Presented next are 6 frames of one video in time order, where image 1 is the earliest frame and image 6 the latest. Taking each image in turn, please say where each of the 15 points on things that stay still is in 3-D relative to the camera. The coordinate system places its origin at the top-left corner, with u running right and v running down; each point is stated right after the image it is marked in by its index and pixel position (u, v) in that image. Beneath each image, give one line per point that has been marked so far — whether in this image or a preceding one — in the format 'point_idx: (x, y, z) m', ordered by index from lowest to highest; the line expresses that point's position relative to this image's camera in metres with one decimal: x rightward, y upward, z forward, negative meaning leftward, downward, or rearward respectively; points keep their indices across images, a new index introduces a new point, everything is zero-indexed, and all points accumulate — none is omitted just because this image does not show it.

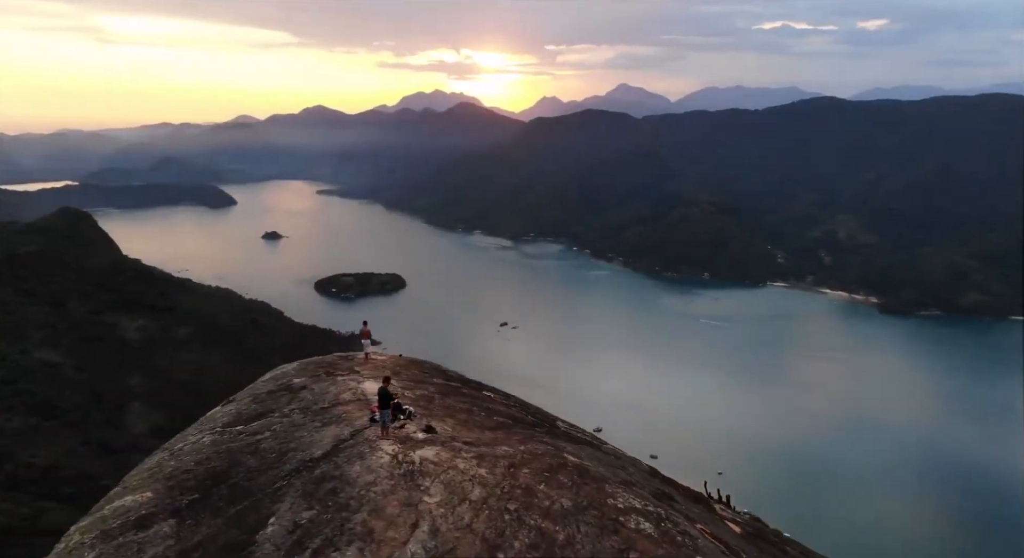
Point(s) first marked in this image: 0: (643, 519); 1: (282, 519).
0: (+2.9, -5.2, +12.6) m
1: (-4.4, -4.6, +11.1) m
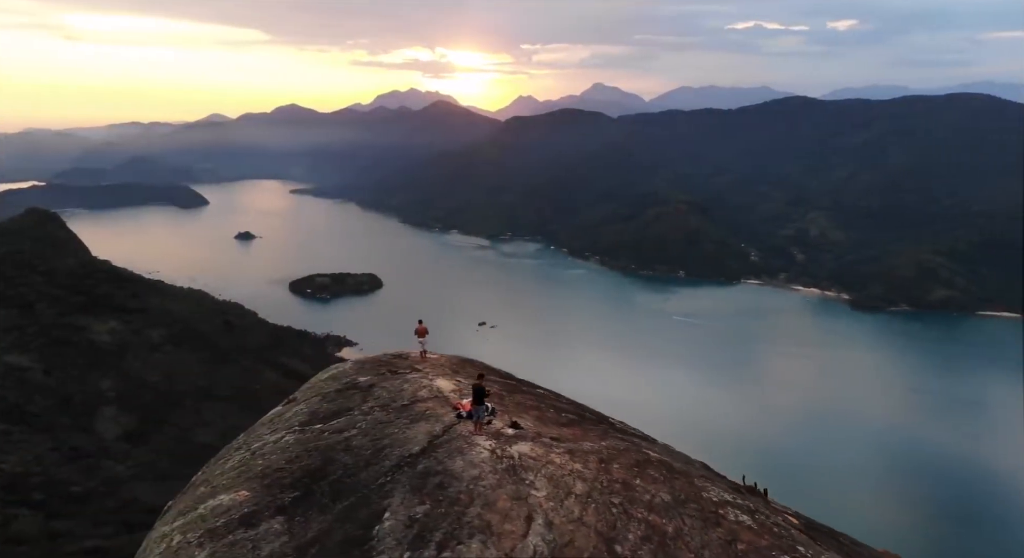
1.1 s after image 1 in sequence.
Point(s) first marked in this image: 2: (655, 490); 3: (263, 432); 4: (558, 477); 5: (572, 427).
0: (+5.1, -5.1, +12.8) m
1: (-2.2, -4.6, +11.2) m
2: (+3.1, -4.6, +12.7) m
3: (-7.5, -4.6, +17.3) m
4: (+1.0, -4.2, +12.3) m
5: (+1.7, -4.2, +16.5) m
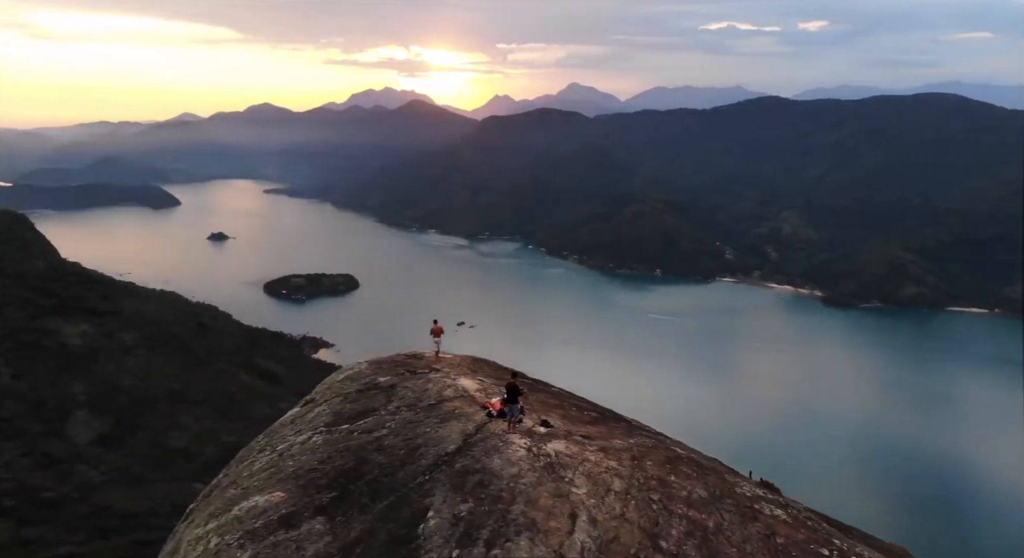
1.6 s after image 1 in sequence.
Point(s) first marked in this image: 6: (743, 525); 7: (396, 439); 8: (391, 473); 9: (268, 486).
0: (+5.9, -5.1, +13.0) m
1: (-1.4, -4.6, +11.3) m
2: (+4.0, -4.6, +12.8) m
3: (-6.7, -4.6, +17.2) m
4: (+1.8, -4.2, +12.4) m
5: (+2.5, -4.2, +16.6) m
6: (+4.7, -5.0, +11.8) m
7: (-2.9, -3.9, +14.2) m
8: (-2.7, -4.3, +12.9) m
9: (-5.8, -4.9, +13.7) m
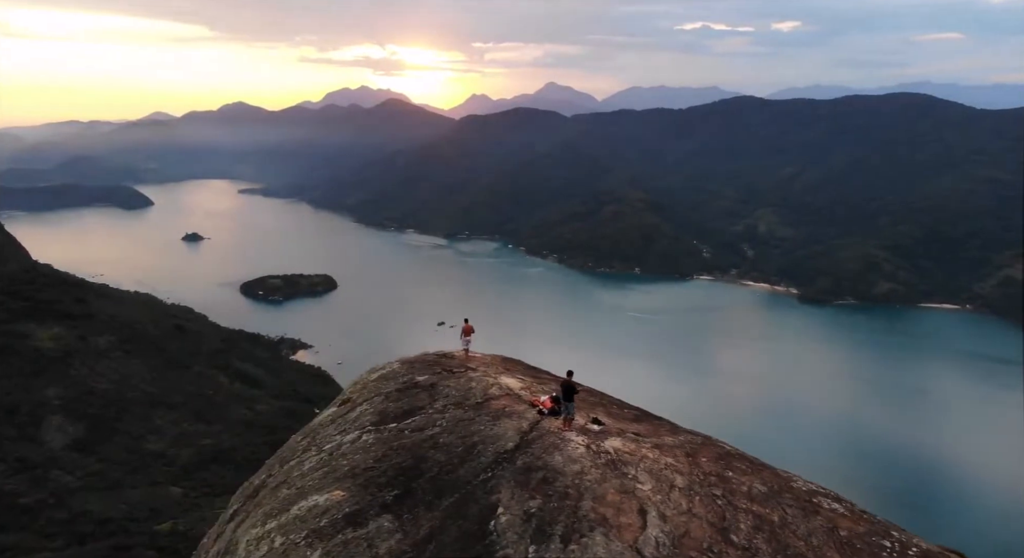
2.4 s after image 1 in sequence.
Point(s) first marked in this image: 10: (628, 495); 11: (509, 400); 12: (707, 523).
0: (+7.2, -5.0, +13.2) m
1: (0.0, -4.6, +11.4) m
2: (+5.3, -4.6, +13.0) m
3: (-5.5, -4.6, +17.3) m
4: (+3.2, -4.2, +12.5) m
5: (+3.8, -4.1, +16.8) m
6: (+6.1, -5.0, +11.9) m
7: (-1.5, -3.9, +14.3) m
8: (-1.4, -4.3, +12.9) m
9: (-4.5, -4.9, +13.7) m
10: (+2.3, -4.4, +11.6) m
11: (-0.1, -3.4, +16.1) m
12: (+3.8, -4.8, +11.2) m
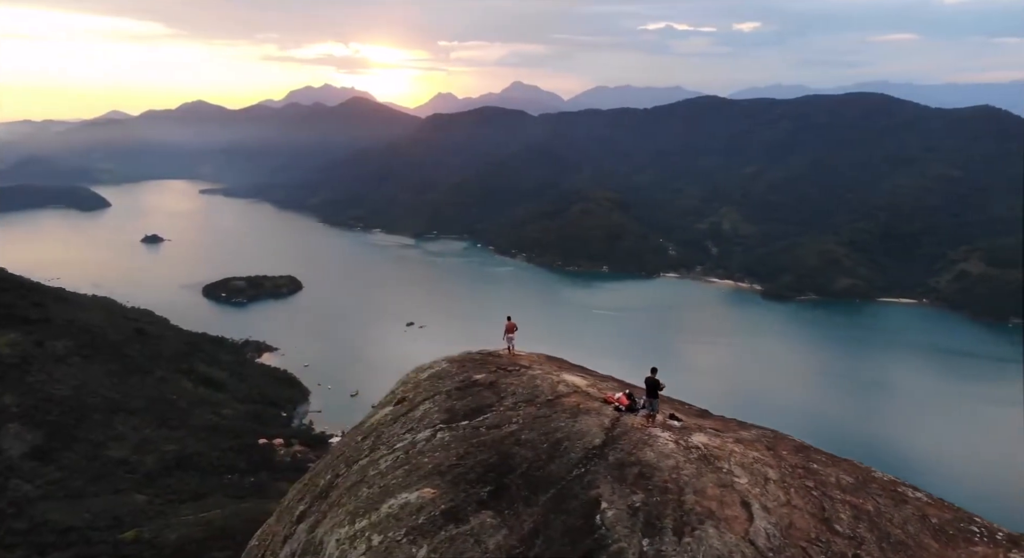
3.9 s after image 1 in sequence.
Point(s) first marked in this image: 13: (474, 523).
0: (+9.3, -4.9, +13.4) m
1: (+2.1, -4.5, +11.5) m
2: (+7.4, -4.5, +13.2) m
3: (-3.5, -4.5, +17.3) m
4: (+5.2, -4.1, +12.7) m
5: (+5.7, -4.0, +17.0) m
6: (+8.2, -4.9, +12.2) m
7: (+0.5, -3.9, +14.4) m
8: (+0.7, -4.3, +13.1) m
9: (-2.4, -4.9, +13.8) m
10: (+4.4, -4.3, +11.8) m
11: (+1.9, -3.3, +16.2) m
12: (+5.9, -4.7, +11.4) m
13: (-1.1, -5.1, +11.8) m
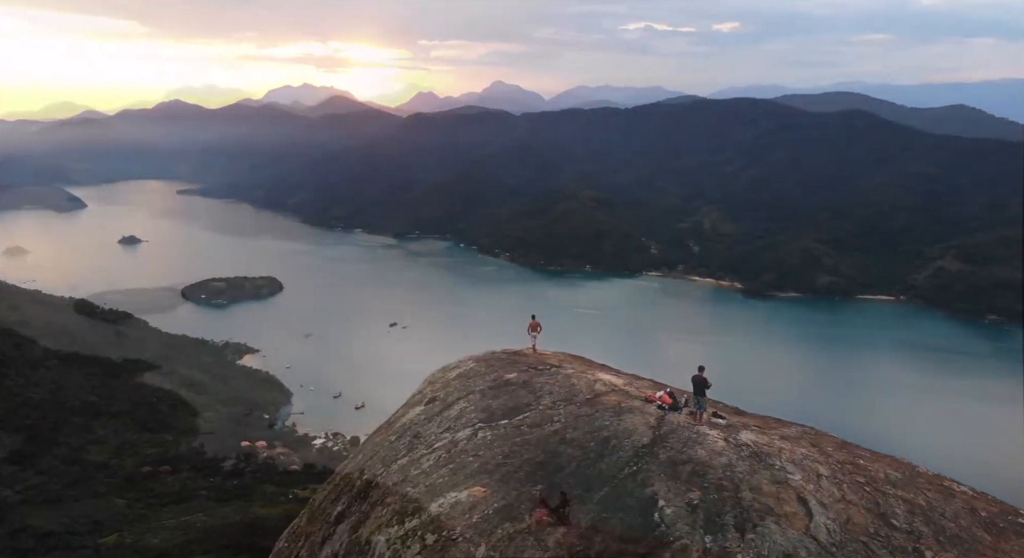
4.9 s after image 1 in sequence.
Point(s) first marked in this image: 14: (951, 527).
0: (+10.4, -4.9, +13.6) m
1: (+3.2, -4.5, +11.6) m
2: (+8.5, -4.4, +13.3) m
3: (-2.4, -4.5, +17.3) m
4: (+6.4, -4.0, +12.8) m
5: (+6.8, -4.0, +17.1) m
6: (+9.3, -4.8, +12.3) m
7: (+1.6, -3.8, +14.4) m
8: (+1.8, -4.2, +13.1) m
9: (-1.3, -4.9, +13.8) m
10: (+5.6, -4.2, +11.9) m
11: (+3.0, -3.3, +16.2) m
12: (+7.0, -4.6, +11.5) m
13: (+0.1, -5.0, +11.8) m
14: (+8.8, -5.0, +11.5) m
